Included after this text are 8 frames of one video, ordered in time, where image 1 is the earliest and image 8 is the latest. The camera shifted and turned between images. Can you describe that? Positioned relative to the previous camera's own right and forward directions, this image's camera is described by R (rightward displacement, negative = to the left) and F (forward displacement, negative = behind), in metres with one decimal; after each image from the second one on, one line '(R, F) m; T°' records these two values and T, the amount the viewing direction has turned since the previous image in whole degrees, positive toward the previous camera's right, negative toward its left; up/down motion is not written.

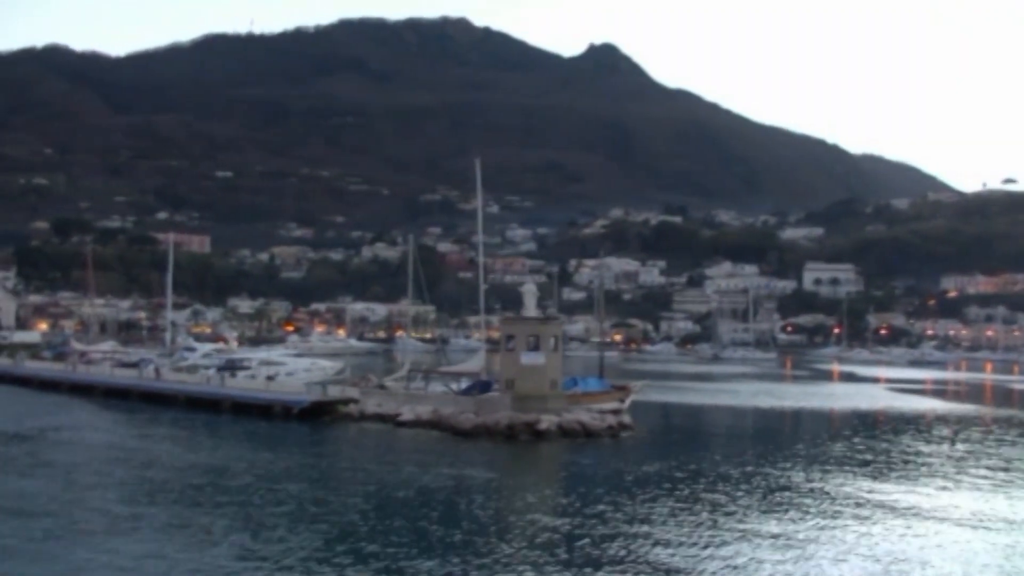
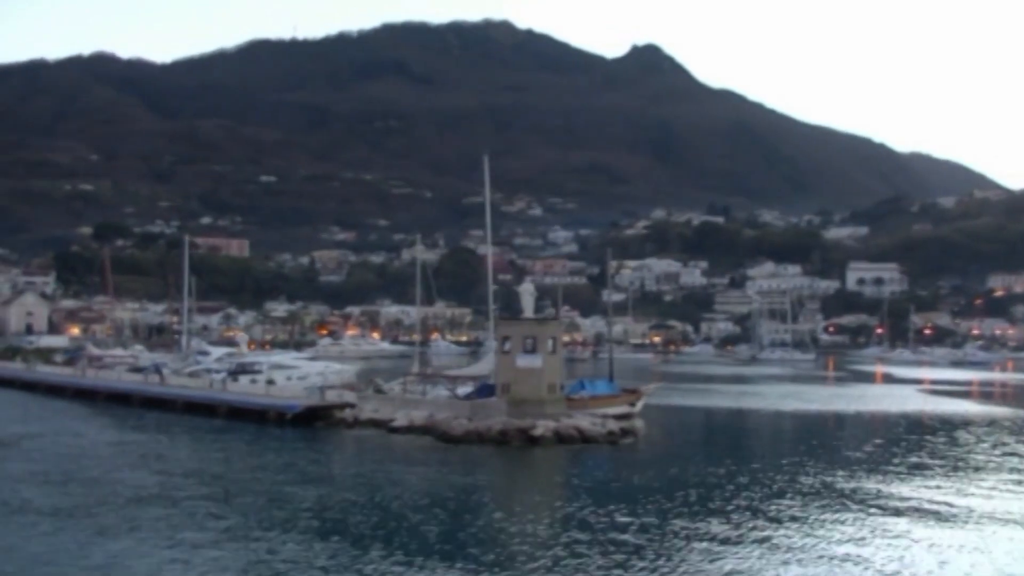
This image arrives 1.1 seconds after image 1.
(+0.3, +0.4) m; -2°
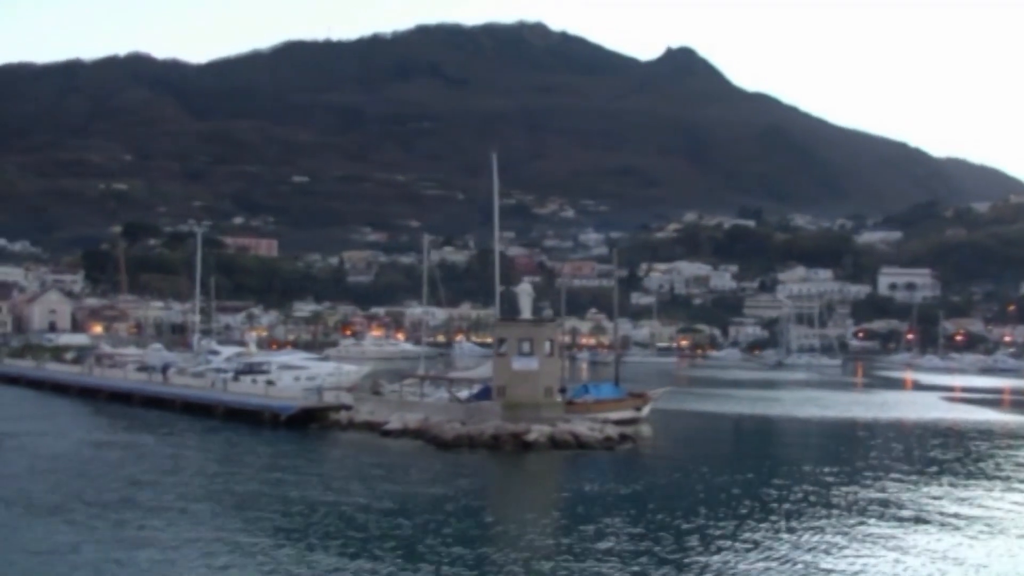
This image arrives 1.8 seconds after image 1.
(+0.2, +0.2) m; -1°
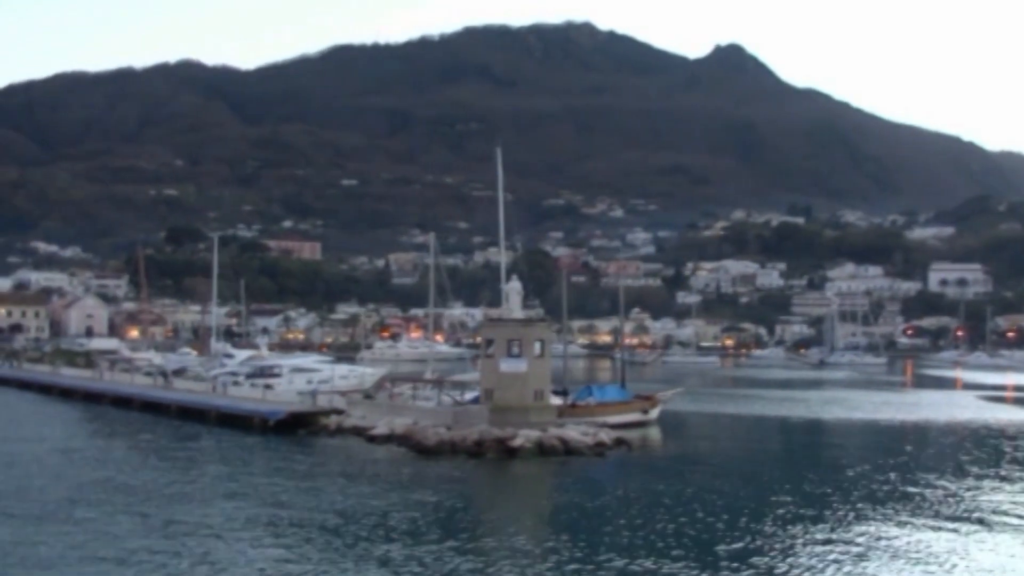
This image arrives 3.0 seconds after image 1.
(+0.4, +0.4) m; -2°
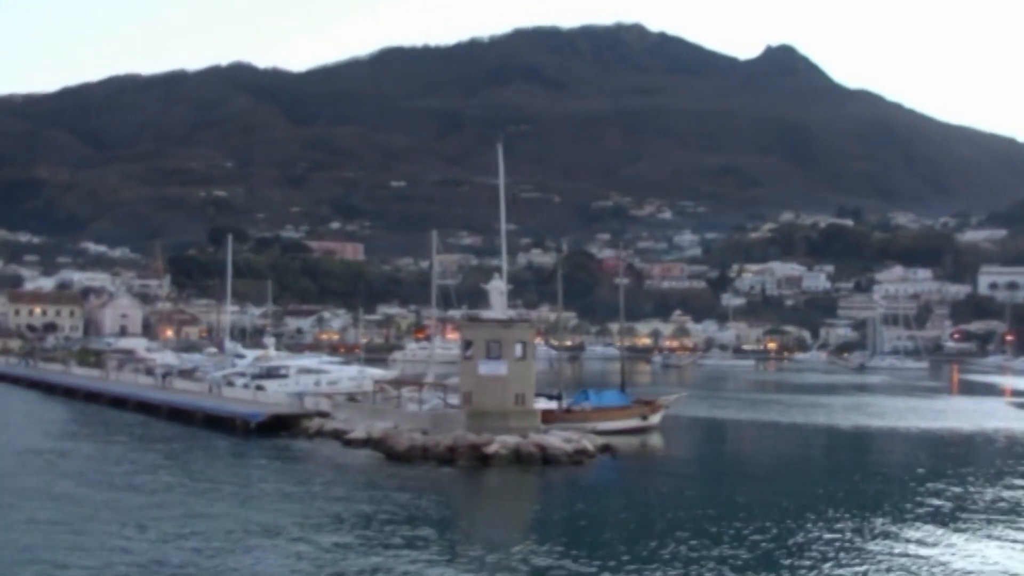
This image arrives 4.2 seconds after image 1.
(+0.4, +0.4) m; -2°
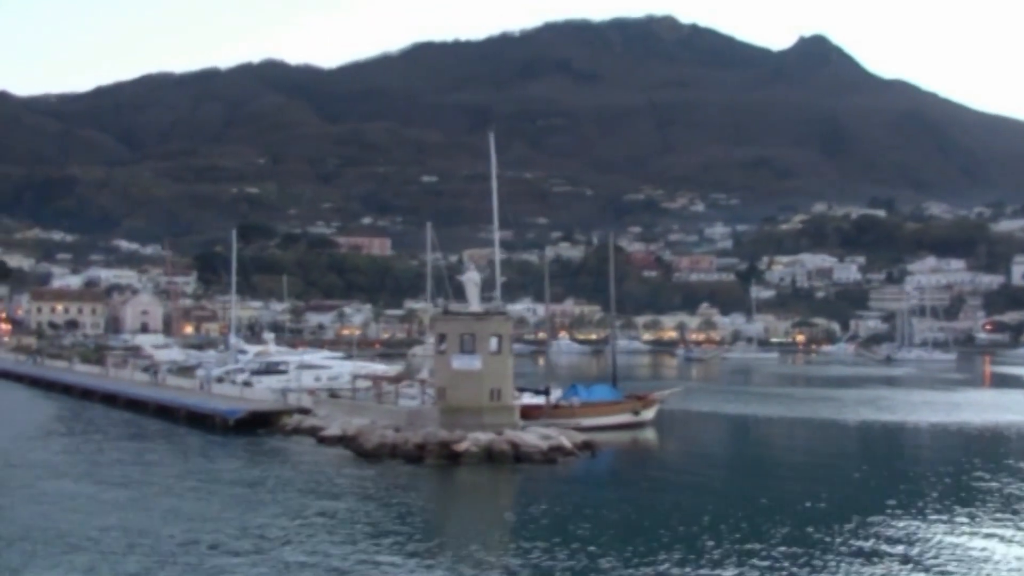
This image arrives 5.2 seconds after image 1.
(+0.3, +0.3) m; -1°
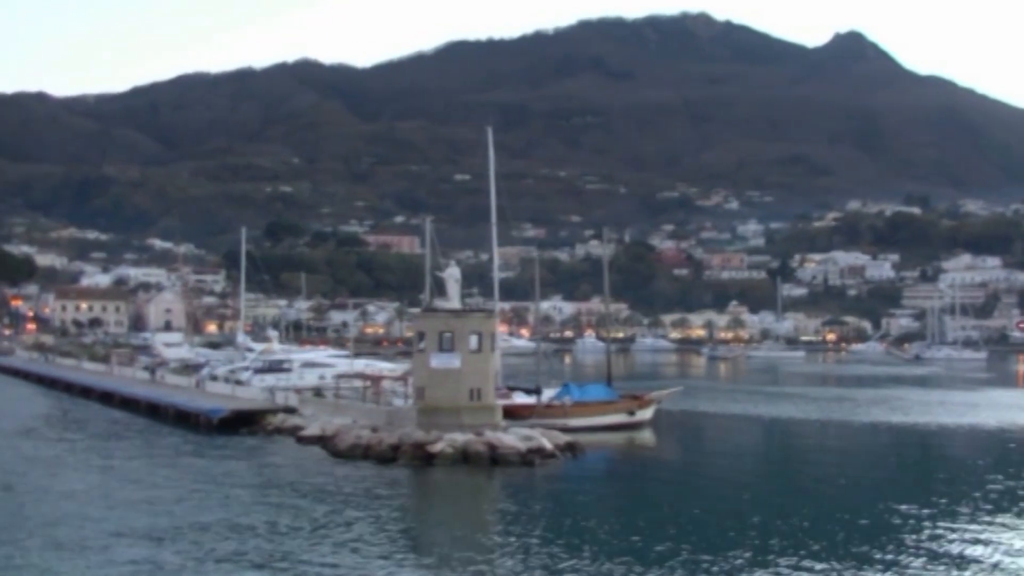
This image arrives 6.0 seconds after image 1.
(+0.3, +0.2) m; -2°
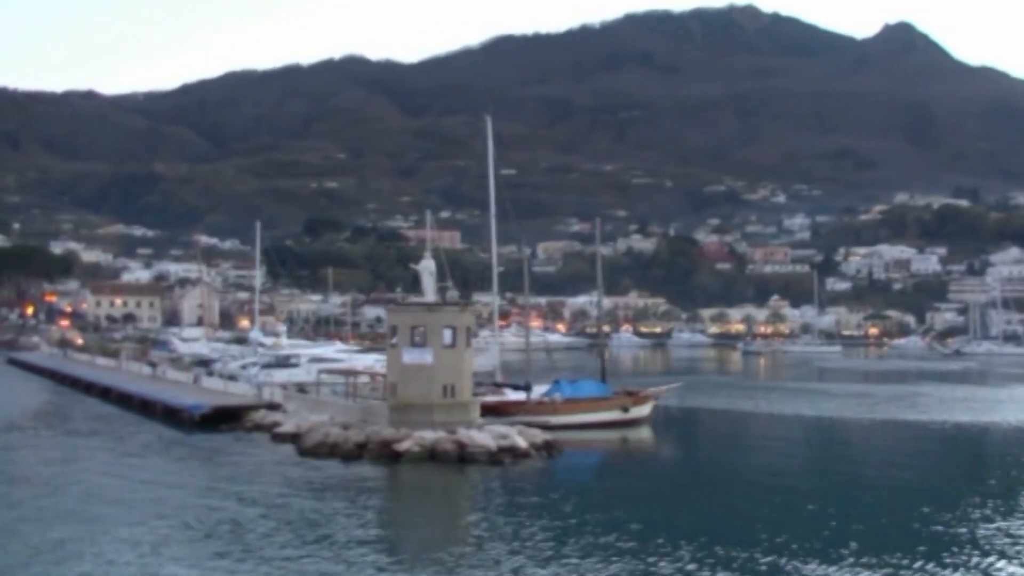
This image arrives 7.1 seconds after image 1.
(+0.4, +0.2) m; -2°
